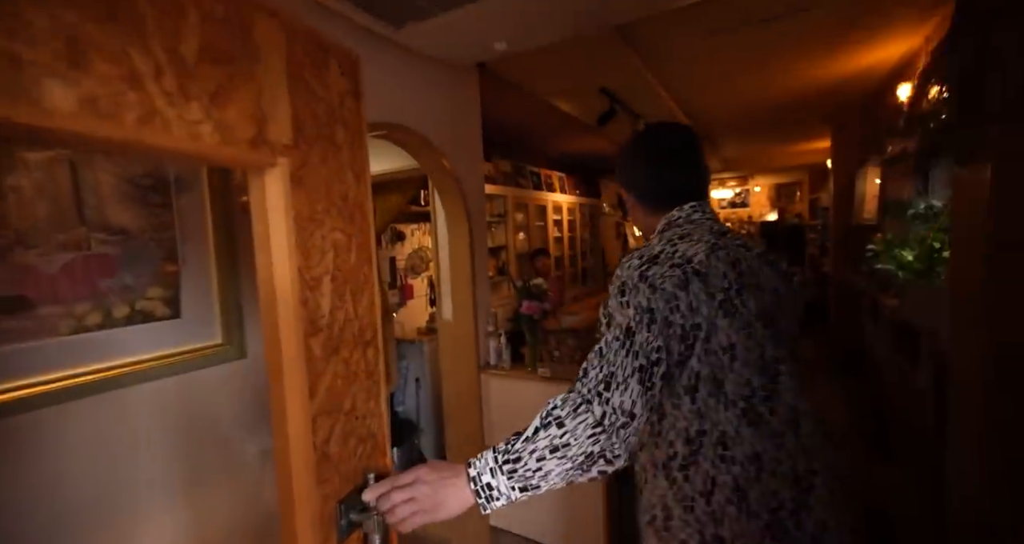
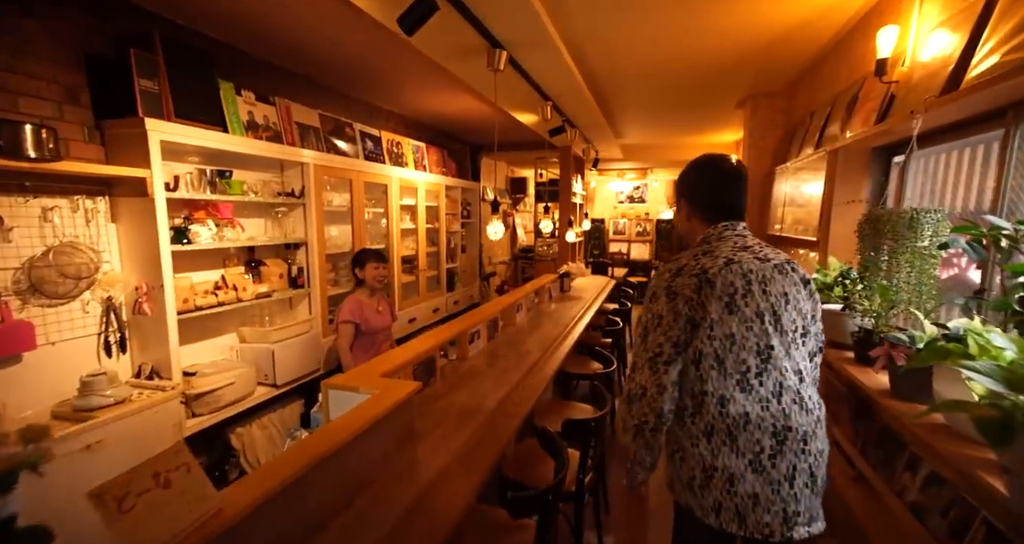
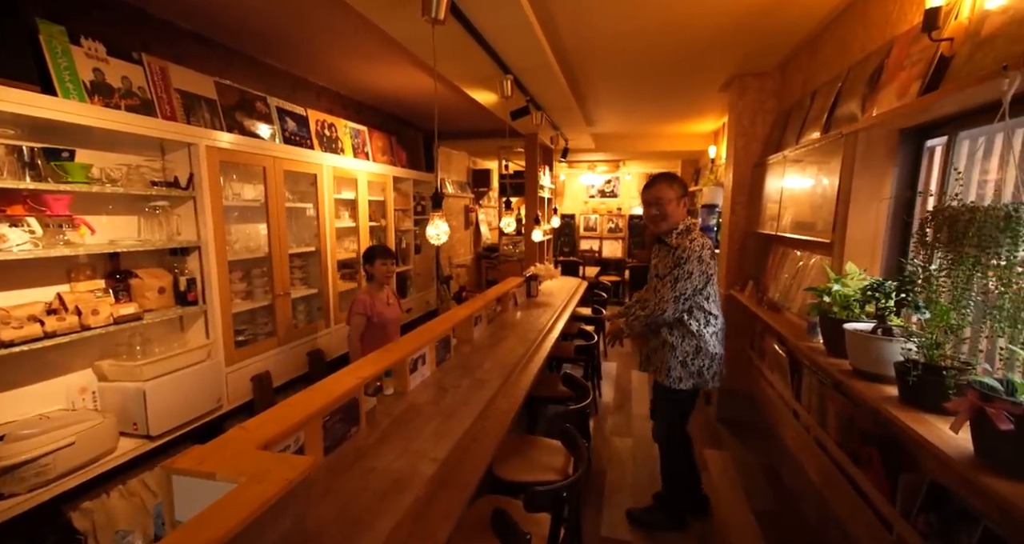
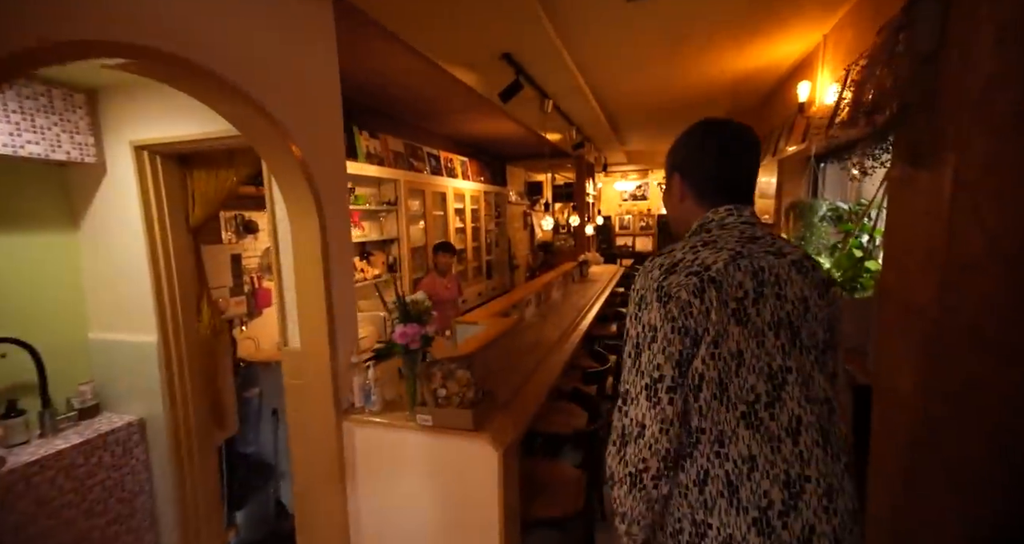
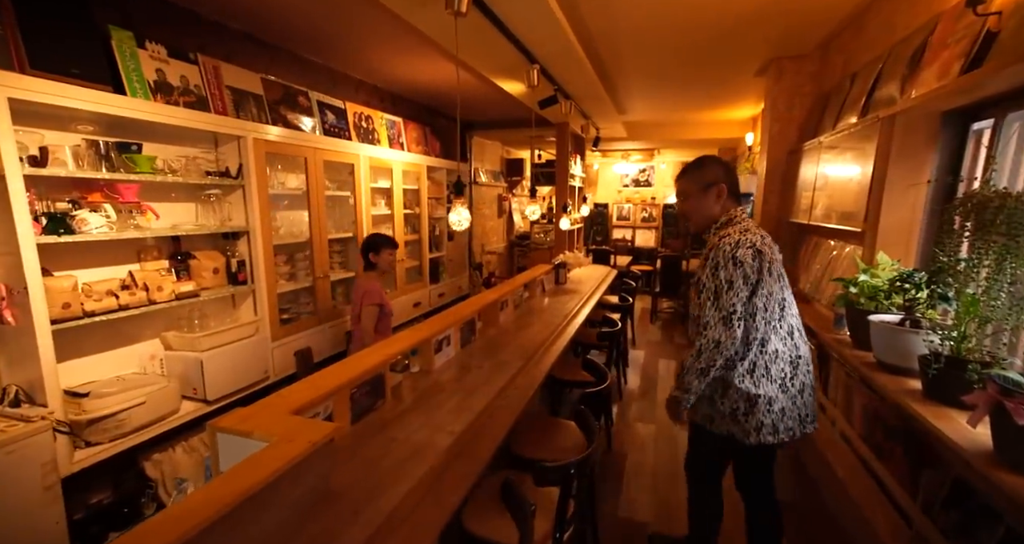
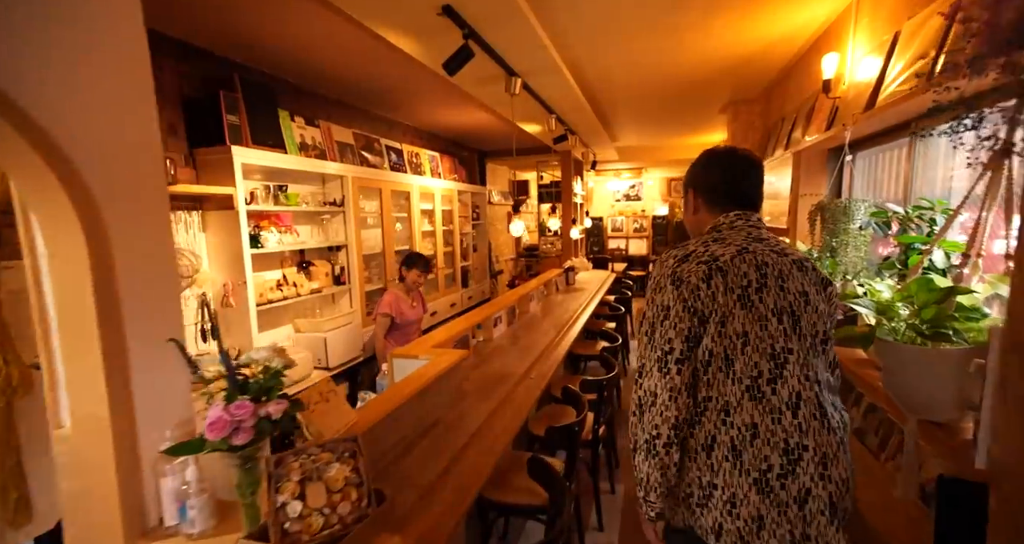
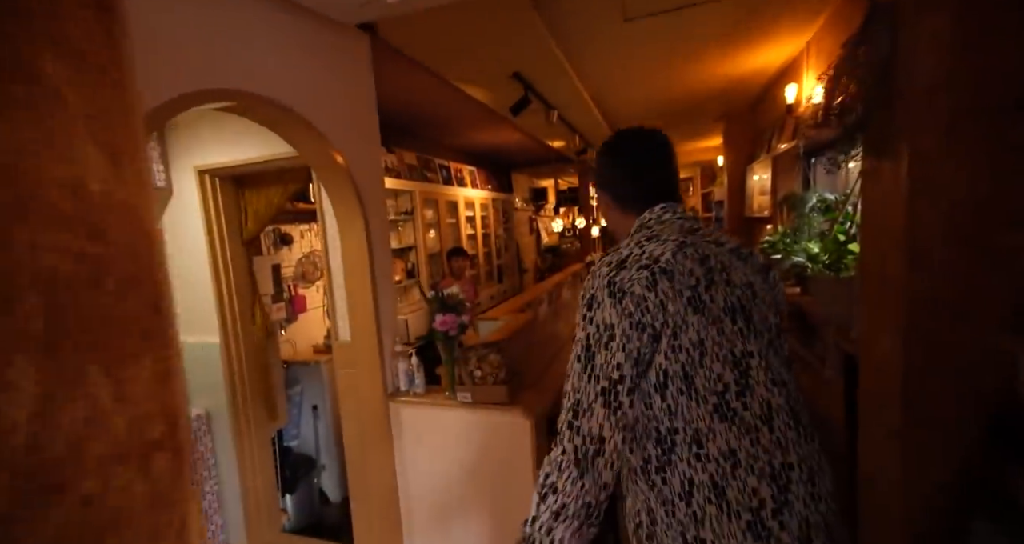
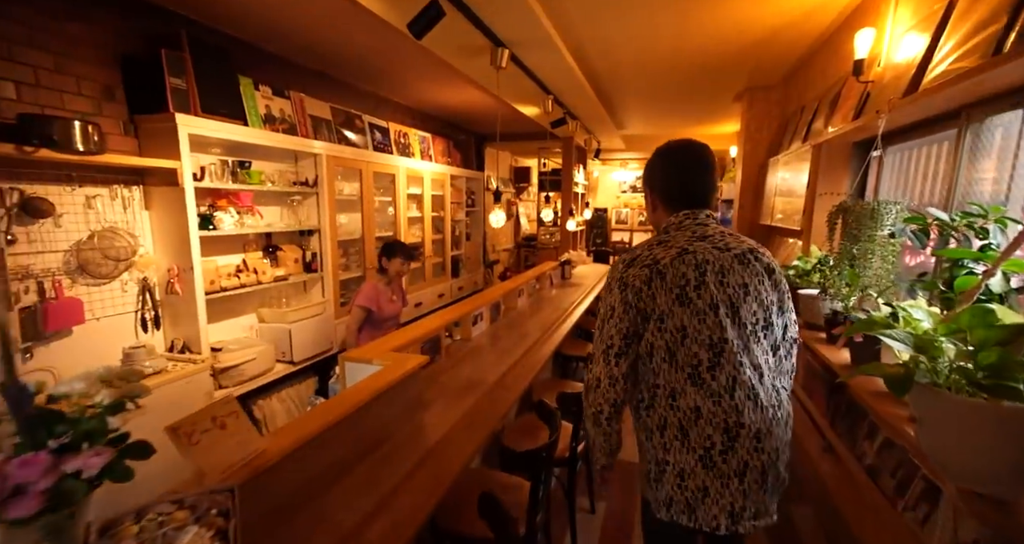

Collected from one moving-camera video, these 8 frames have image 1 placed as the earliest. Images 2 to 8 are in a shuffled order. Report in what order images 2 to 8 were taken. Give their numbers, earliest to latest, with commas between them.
7, 4, 6, 8, 2, 5, 3
